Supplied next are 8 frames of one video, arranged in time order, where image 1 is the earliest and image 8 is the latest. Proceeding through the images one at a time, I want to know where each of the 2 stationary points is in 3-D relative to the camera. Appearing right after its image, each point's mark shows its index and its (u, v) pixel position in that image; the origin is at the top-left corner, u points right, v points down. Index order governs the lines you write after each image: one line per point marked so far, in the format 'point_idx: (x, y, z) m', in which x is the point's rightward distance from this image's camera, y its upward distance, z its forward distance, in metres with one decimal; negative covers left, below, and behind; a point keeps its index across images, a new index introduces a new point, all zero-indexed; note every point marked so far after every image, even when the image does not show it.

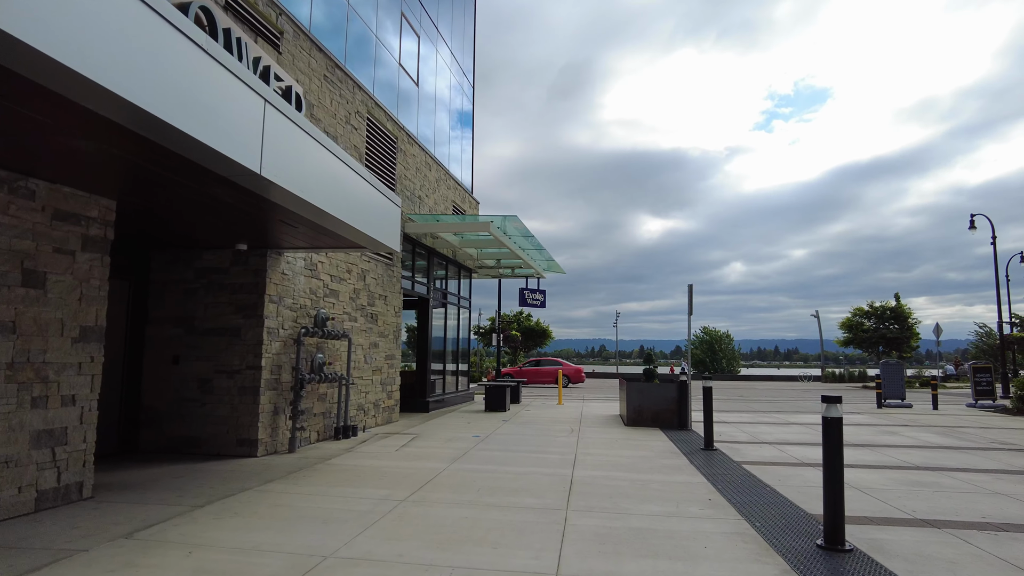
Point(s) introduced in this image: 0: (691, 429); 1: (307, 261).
0: (+3.1, -2.5, +12.2) m
1: (-2.8, +0.4, +9.3) m
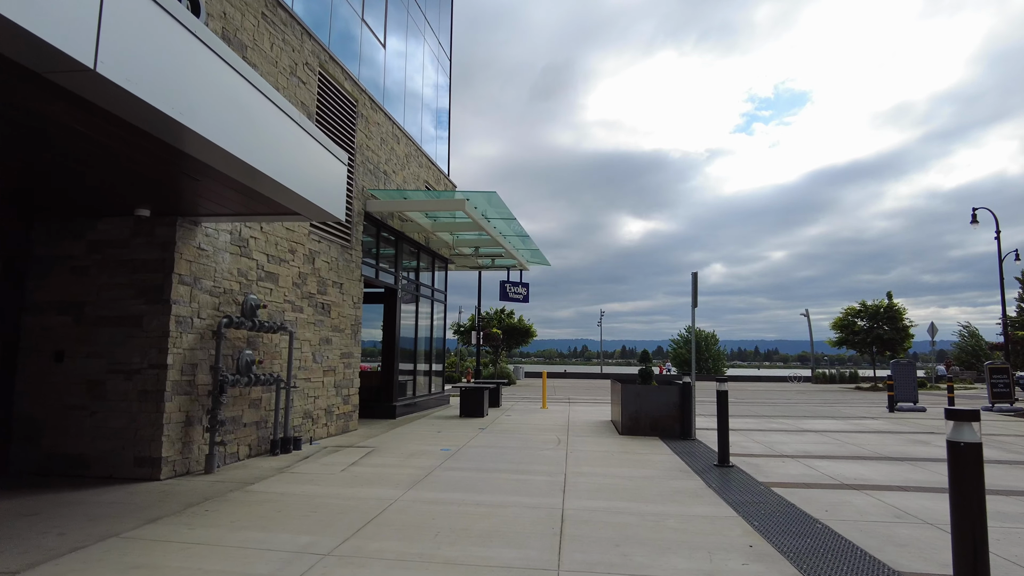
0: (+2.8, -2.3, +10.6) m
1: (-3.0, +0.6, +7.6) m
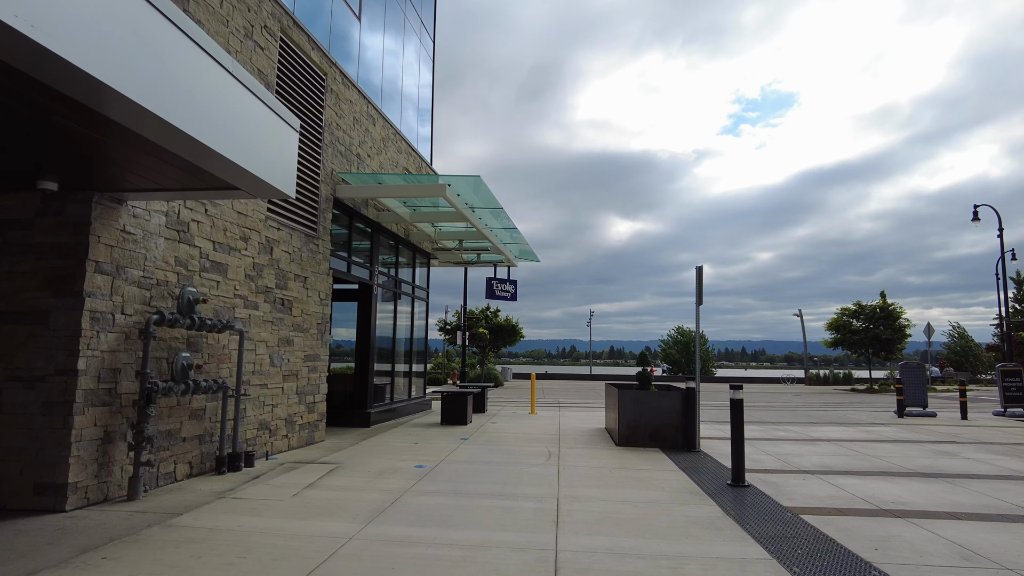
0: (+2.6, -2.2, +9.5) m
1: (-3.2, +0.7, +6.4) m
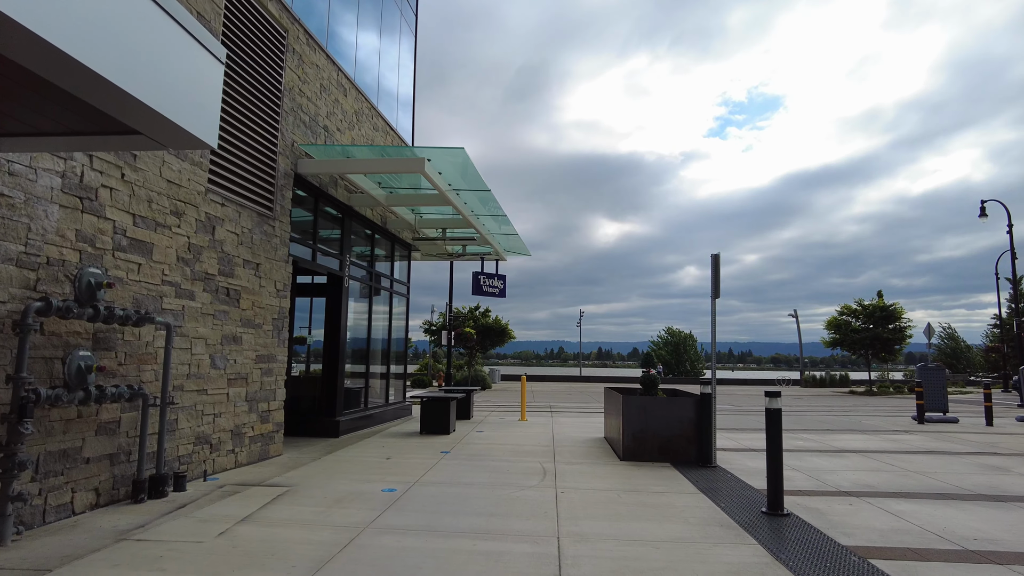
0: (+2.4, -2.1, +8.3) m
1: (-3.3, +0.8, +5.1) m
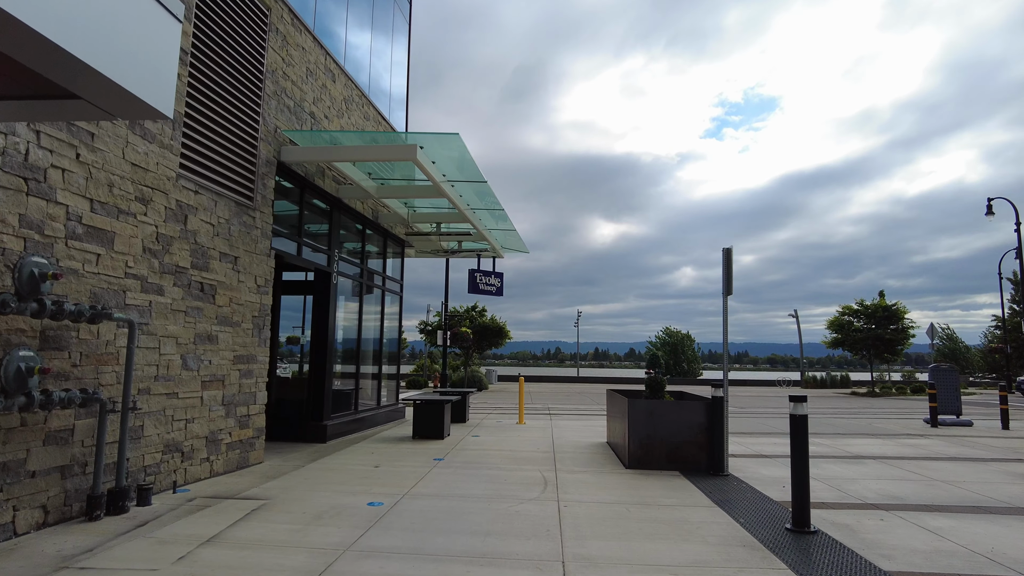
0: (+2.4, -2.1, +7.7) m
1: (-3.3, +0.9, +4.5) m
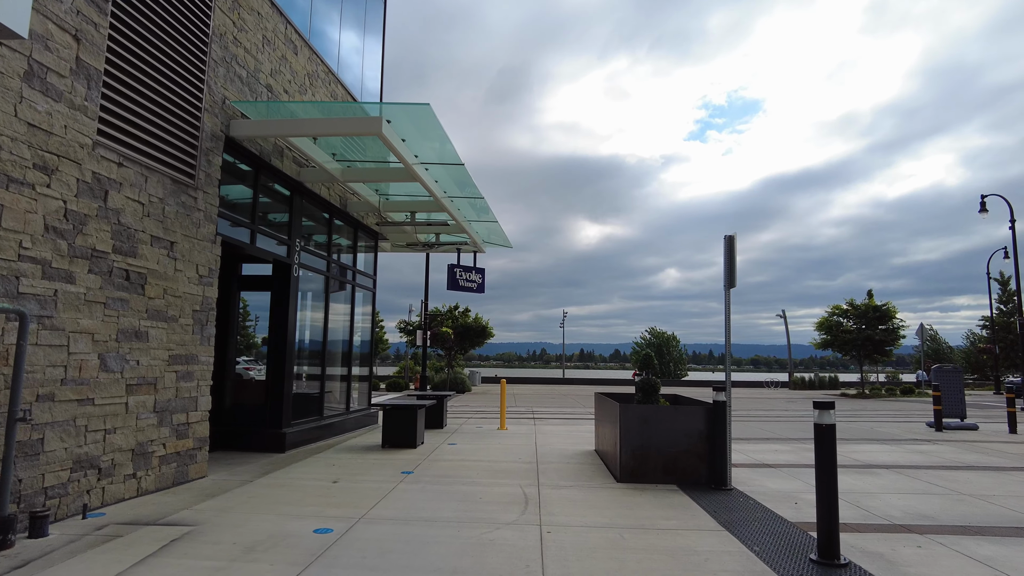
0: (+2.2, -2.0, +6.9) m
1: (-3.4, +1.0, +3.6) m
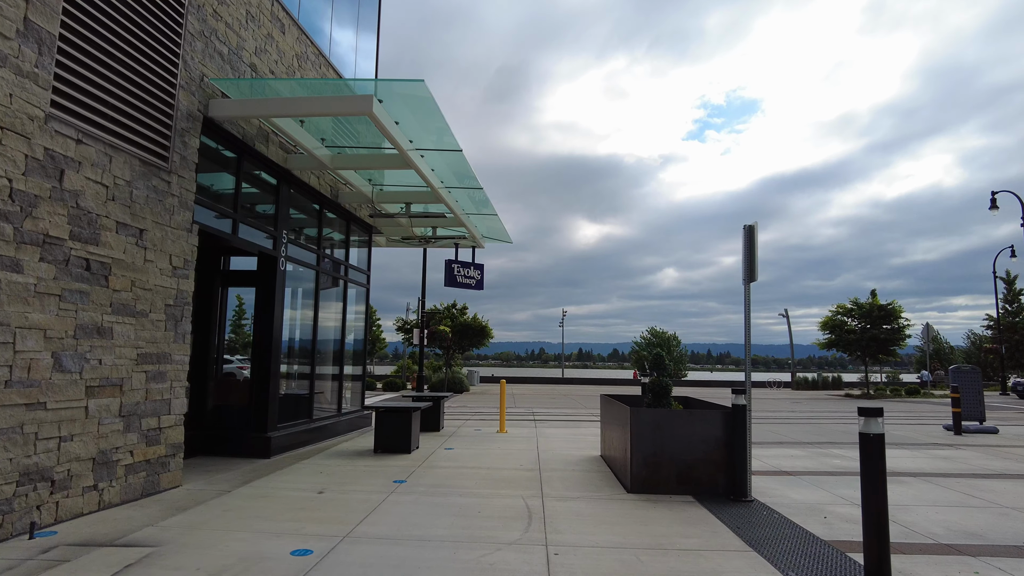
0: (+2.2, -1.9, +6.3) m
1: (-3.4, +1.0, +3.0) m
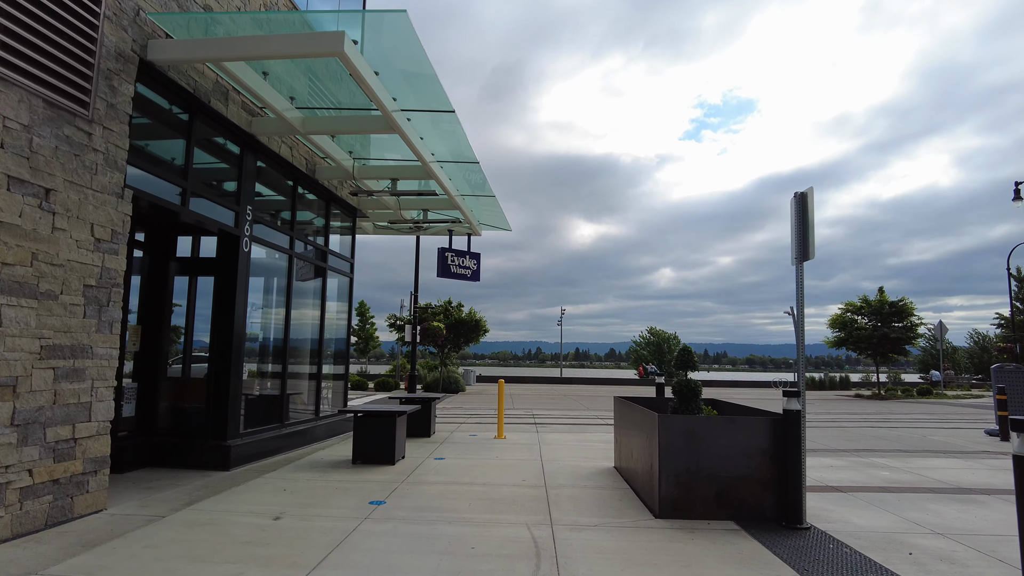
0: (+2.2, -1.8, +5.2) m
1: (-3.4, +1.2, +1.8) m
